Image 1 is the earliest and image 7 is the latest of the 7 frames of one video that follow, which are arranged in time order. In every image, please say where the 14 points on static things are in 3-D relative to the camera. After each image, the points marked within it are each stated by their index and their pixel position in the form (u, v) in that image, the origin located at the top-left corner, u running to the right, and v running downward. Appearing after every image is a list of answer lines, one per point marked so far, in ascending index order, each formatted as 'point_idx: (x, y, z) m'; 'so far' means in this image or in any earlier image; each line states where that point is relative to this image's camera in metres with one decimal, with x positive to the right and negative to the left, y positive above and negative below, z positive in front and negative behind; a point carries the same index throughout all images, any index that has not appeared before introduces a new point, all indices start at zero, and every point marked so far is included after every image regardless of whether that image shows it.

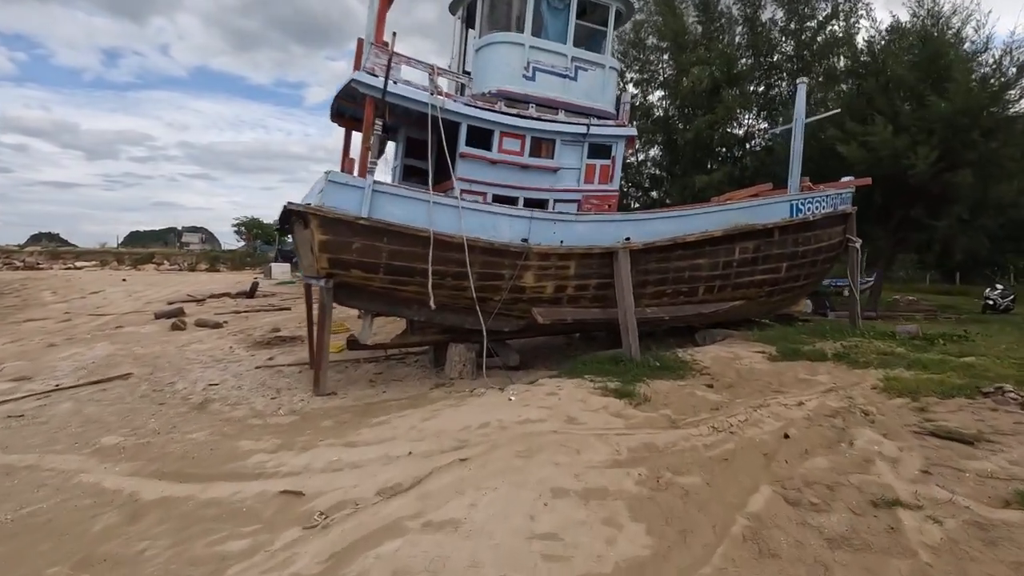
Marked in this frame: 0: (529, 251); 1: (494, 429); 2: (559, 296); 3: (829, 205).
0: (+0.2, +0.5, +7.5) m
1: (-0.2, -1.3, +4.9) m
2: (+0.7, -0.1, +8.0) m
3: (+6.0, +1.6, +10.4) m
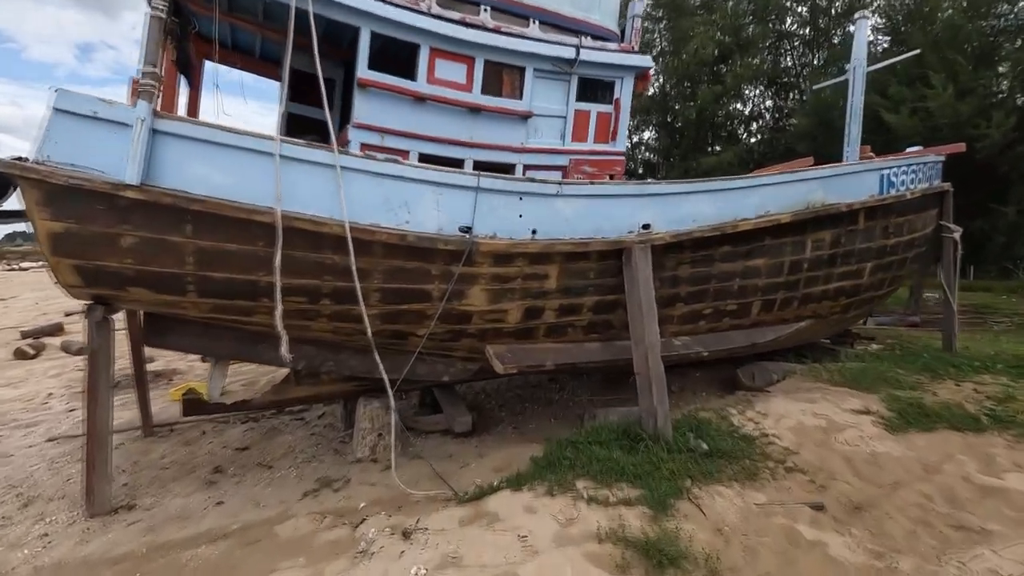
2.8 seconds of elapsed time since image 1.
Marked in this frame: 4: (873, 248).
0: (-0.3, +0.3, +4.2) m
1: (-0.6, -1.5, +1.5) m
2: (+0.2, -0.3, +4.7) m
3: (+5.4, +1.4, +7.1) m
4: (+4.4, +0.5, +6.6) m
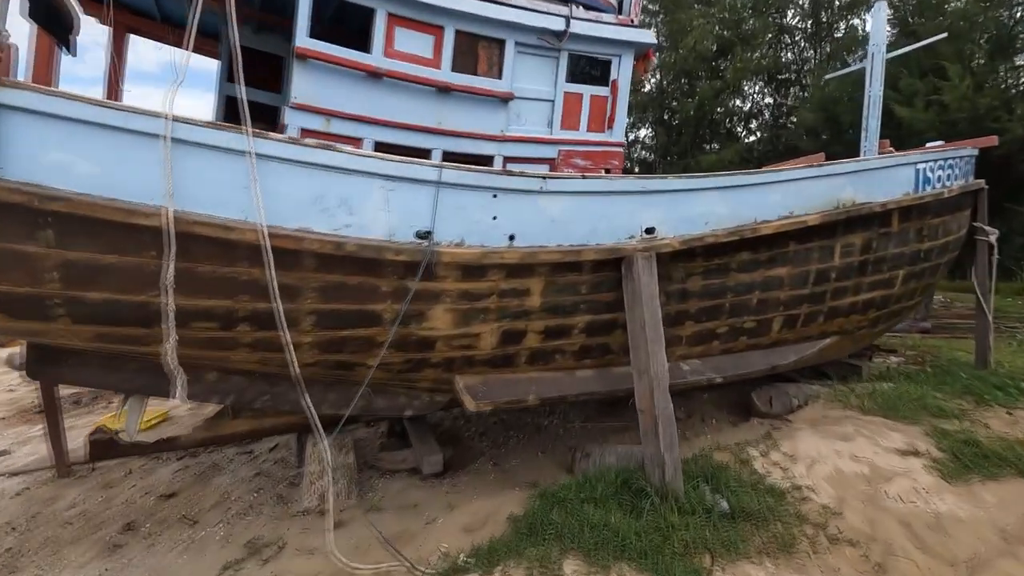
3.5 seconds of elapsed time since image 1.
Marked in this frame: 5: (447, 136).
0: (-0.5, +0.2, +3.3) m
1: (-0.8, -1.6, +0.7) m
2: (0.0, -0.5, +3.8) m
3: (+5.2, +1.3, +6.3) m
4: (+4.2, +0.4, +5.8) m
5: (-0.5, +1.2, +4.3) m
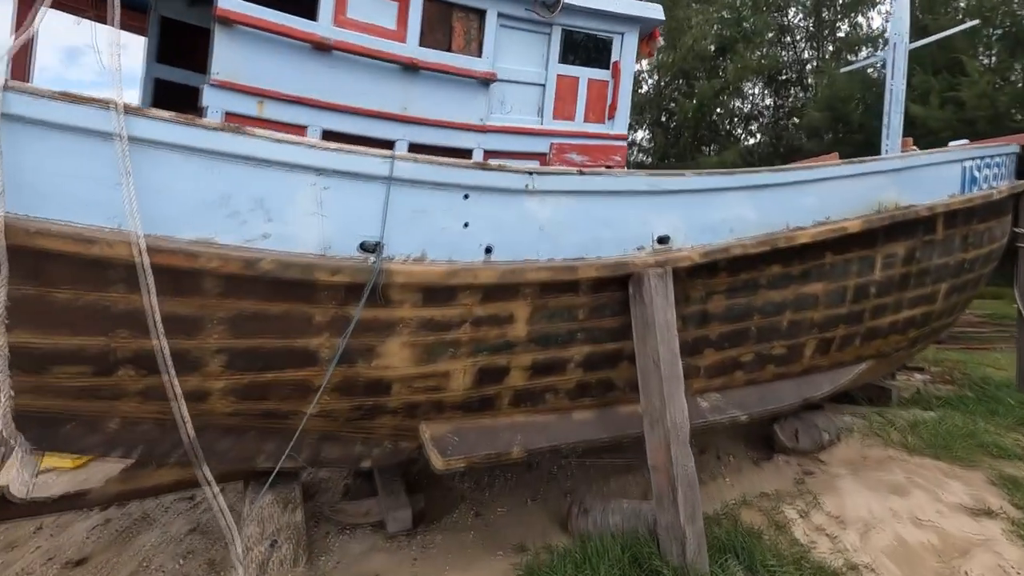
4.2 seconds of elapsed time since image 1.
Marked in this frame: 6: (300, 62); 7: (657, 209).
0: (-0.6, 0.0, +2.5) m
1: (-0.8, -1.7, -0.1) m
2: (-0.1, -0.6, +3.0) m
3: (+5.1, +1.2, +5.6) m
4: (+4.1, +0.2, +5.0) m
5: (-0.6, +1.1, +3.6) m
6: (-1.3, +1.3, +3.2) m
7: (+0.8, +0.5, +3.2) m
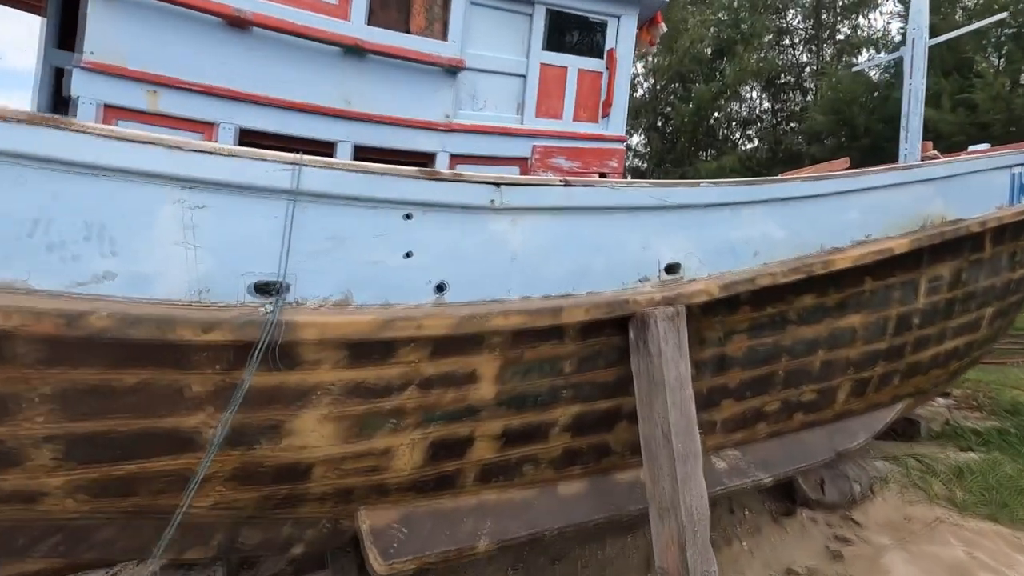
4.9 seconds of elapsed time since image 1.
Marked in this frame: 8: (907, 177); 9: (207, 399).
0: (-0.7, -0.2, +1.8) m
1: (-1.0, -1.9, -0.9) m
2: (-0.3, -0.8, +2.3) m
3: (+4.9, +1.0, +4.9) m
4: (+3.9, 0.0, +4.3) m
5: (-0.8, +0.9, +2.9) m
6: (-1.4, +1.2, +2.5) m
7: (+0.7, +0.3, +2.5) m
8: (+2.5, +0.7, +3.4) m
9: (-1.0, -0.4, +1.8) m
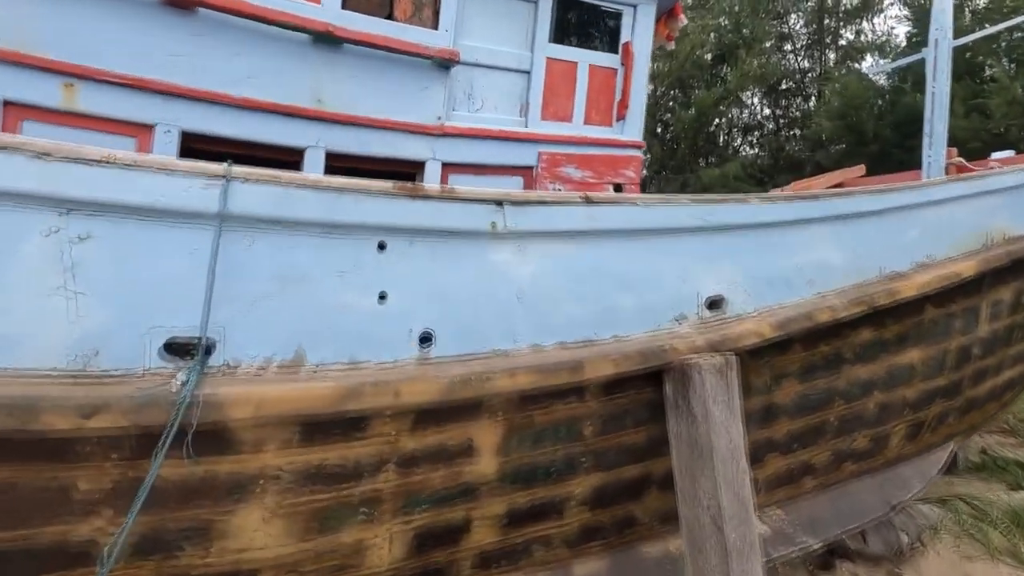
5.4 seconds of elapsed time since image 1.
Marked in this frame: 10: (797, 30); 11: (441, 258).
0: (-0.7, -0.3, +1.3) m
1: (-0.9, -2.0, -1.4) m
2: (-0.2, -0.9, +1.8) m
3: (+4.9, +0.8, +4.5) m
4: (+3.9, -0.1, +3.9) m
5: (-0.8, +0.7, +2.4) m
6: (-1.4, +1.0, +2.1) m
7: (+0.7, +0.1, +2.0) m
8: (+2.5, +0.5, +2.9) m
9: (-1.0, -0.5, +1.3) m
10: (+9.6, +8.7, +18.3) m
11: (-0.2, +0.1, +1.6) m
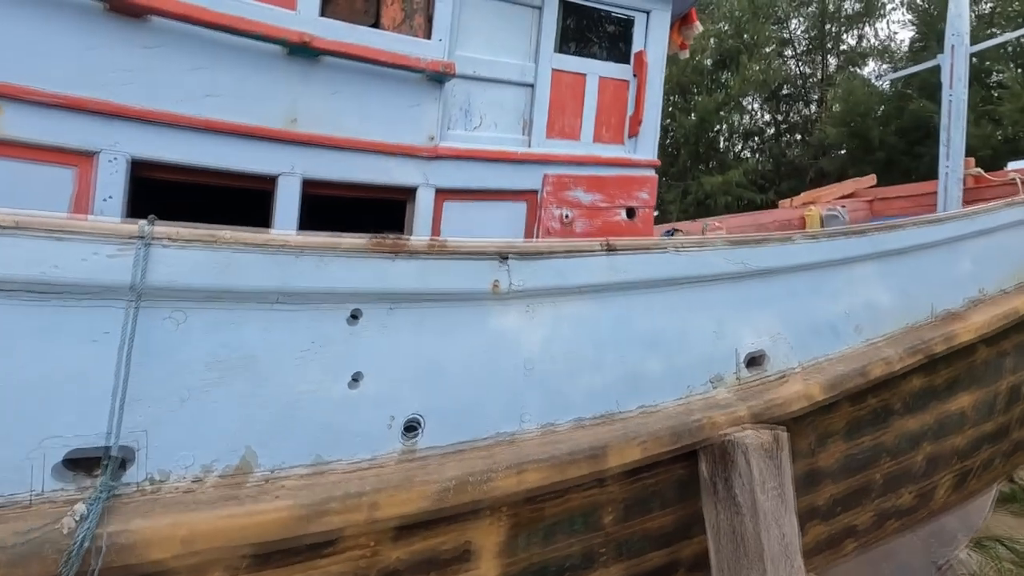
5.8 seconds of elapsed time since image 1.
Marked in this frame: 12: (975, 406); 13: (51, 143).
0: (-0.7, -0.5, +1.0) m
1: (-0.9, -2.2, -1.7) m
2: (-0.2, -1.1, +1.5) m
3: (+4.9, +0.6, +4.2) m
4: (+3.9, -0.3, +3.6) m
5: (-0.8, +0.5, +2.1) m
6: (-1.4, +0.8, +1.8) m
7: (+0.7, 0.0, +1.7) m
8: (+2.5, +0.4, +2.6) m
9: (-1.0, -0.7, +1.0) m
10: (+9.5, +8.4, +18.1) m
11: (-0.2, -0.1, +1.3) m
12: (+2.2, -0.6, +2.6) m
13: (-1.5, +0.5, +1.8) m
